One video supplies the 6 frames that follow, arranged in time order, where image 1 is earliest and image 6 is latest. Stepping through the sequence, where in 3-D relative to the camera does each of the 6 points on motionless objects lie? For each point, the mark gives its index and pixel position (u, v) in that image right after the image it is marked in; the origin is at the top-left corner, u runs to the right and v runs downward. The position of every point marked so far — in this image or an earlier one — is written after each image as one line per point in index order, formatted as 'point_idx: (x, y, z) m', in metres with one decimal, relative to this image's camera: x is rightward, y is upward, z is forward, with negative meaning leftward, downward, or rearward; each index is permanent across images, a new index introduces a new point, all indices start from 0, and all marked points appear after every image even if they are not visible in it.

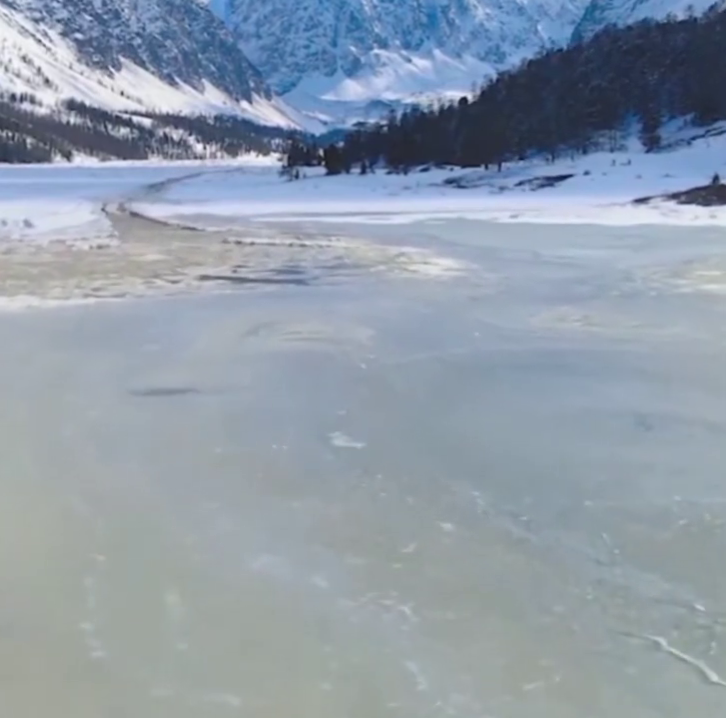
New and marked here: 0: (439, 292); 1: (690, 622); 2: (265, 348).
0: (+1.5, +1.4, +19.4) m
1: (+1.8, -1.4, +5.0) m
2: (-1.4, +0.1, +13.3) m
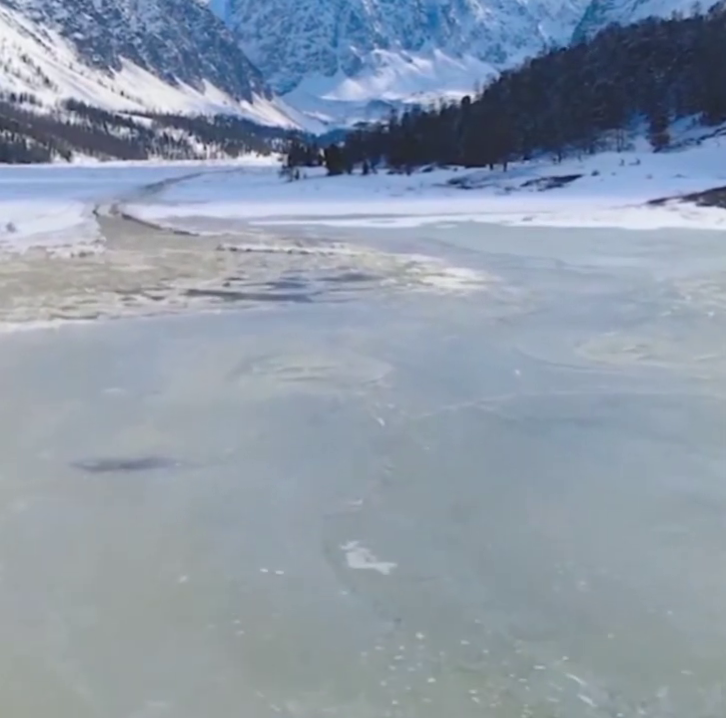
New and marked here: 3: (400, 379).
0: (+1.7, +0.8, +16.8) m
1: (+2.0, -2.0, +2.4) m
2: (-1.2, -0.4, +10.7) m
3: (+0.5, -0.3, +11.4) m
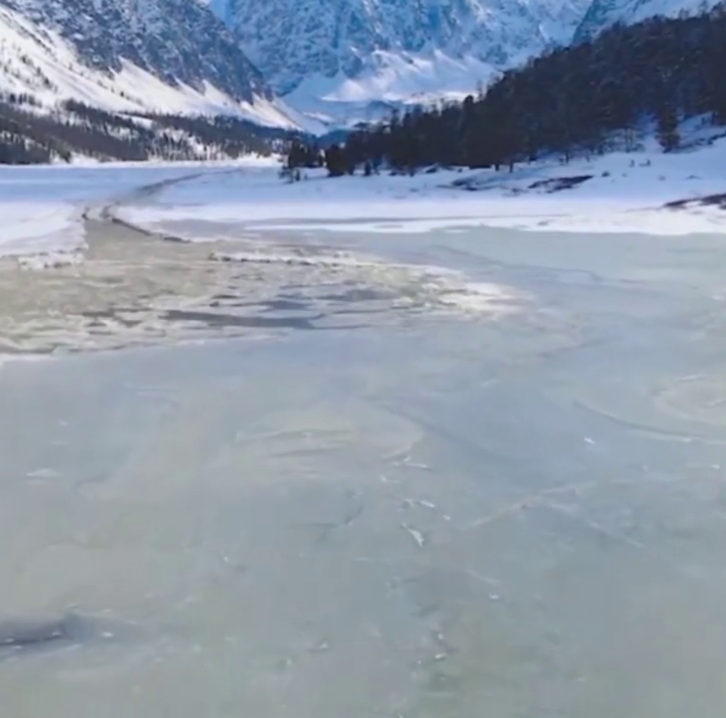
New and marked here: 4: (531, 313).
0: (+1.9, +0.2, +13.8) m
1: (+2.2, -2.6, -0.6) m
2: (-1.0, -1.0, +7.8) m
3: (+0.7, -0.9, +8.4) m
4: (+3.1, +0.8, +16.8) m
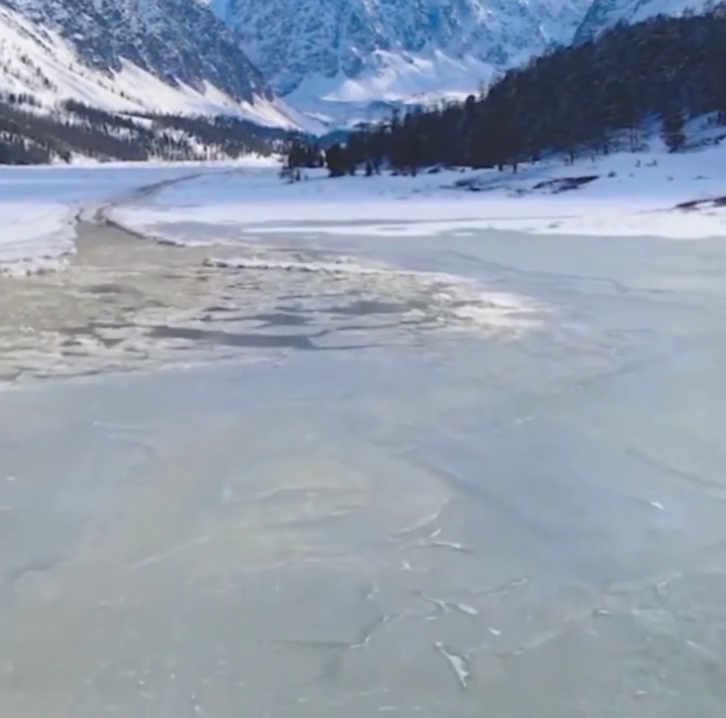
0: (+2.0, -0.2, +12.1) m
1: (+2.3, -2.9, -2.3) m
2: (-0.9, -1.4, +6.1) m
3: (+0.8, -1.2, +6.7) m
4: (+3.2, +0.5, +15.1) m
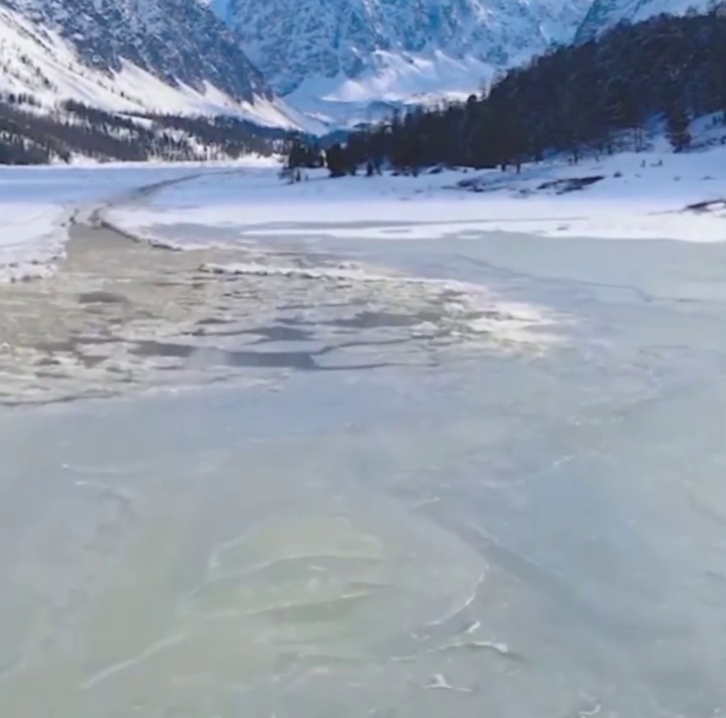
0: (+2.2, -0.4, +10.7) m
1: (+2.4, -3.2, -3.6) m
2: (-0.8, -1.7, +4.7) m
3: (+0.9, -1.5, +5.4) m
4: (+3.3, +0.2, +13.7) m
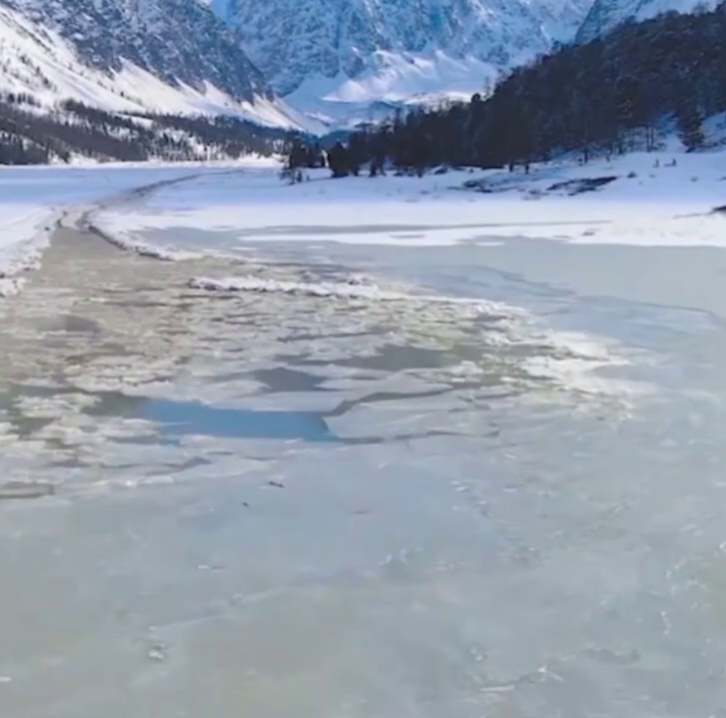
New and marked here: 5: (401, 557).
0: (+2.5, -1.1, +7.4) m
1: (+2.7, -3.9, -7.0) m
2: (-0.5, -2.3, +1.3) m
3: (+1.3, -2.2, +2.0) m
4: (+3.7, -0.5, +10.3) m
5: (+0.2, -1.3, +6.4) m
